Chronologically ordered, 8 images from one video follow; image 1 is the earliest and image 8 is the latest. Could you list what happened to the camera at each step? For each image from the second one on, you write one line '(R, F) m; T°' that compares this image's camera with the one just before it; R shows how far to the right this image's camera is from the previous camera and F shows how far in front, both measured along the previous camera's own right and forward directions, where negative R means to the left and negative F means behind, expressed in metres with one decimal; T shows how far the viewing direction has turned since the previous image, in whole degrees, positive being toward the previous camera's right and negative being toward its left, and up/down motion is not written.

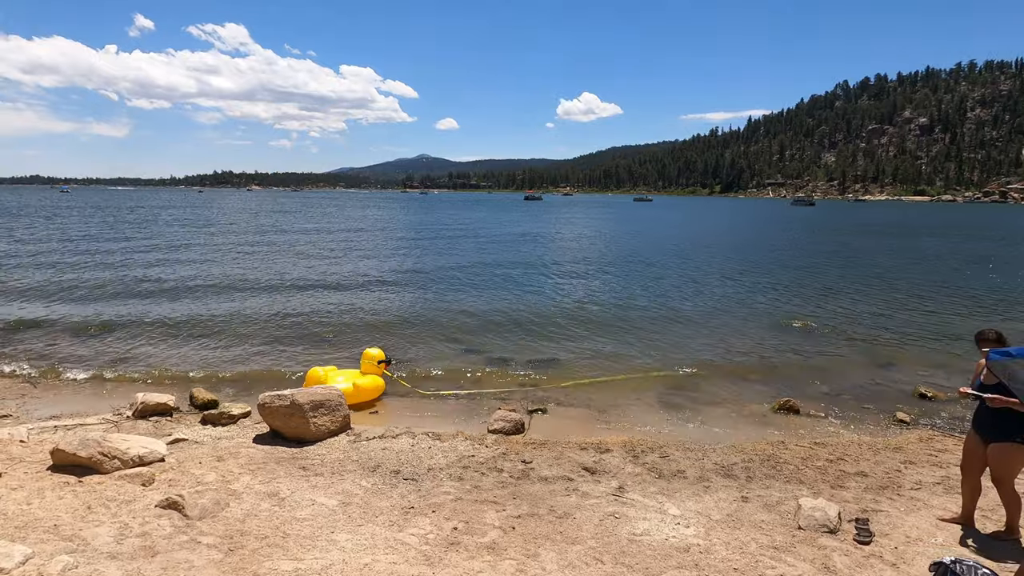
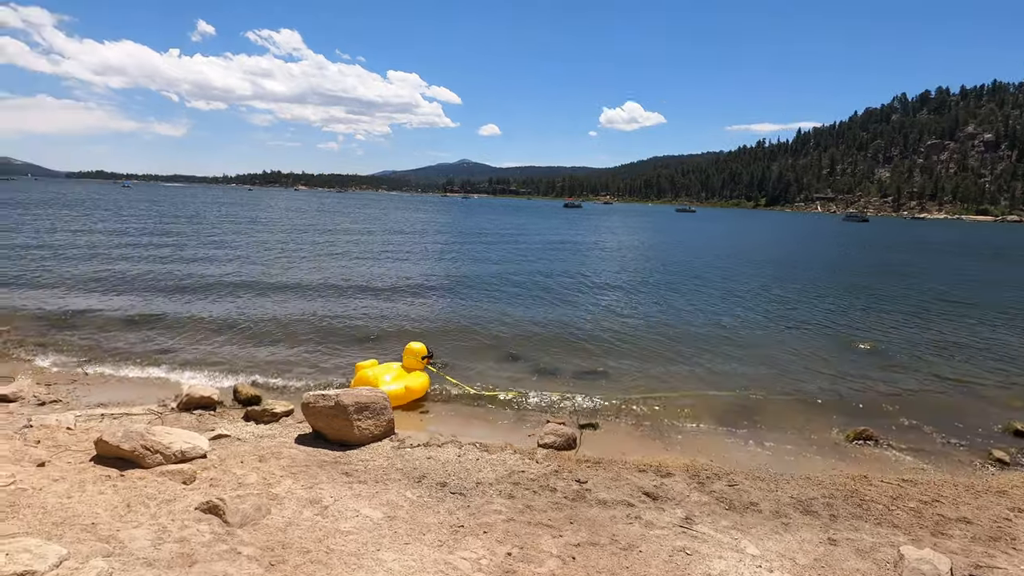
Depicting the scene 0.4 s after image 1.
(-0.5, +0.6) m; -4°
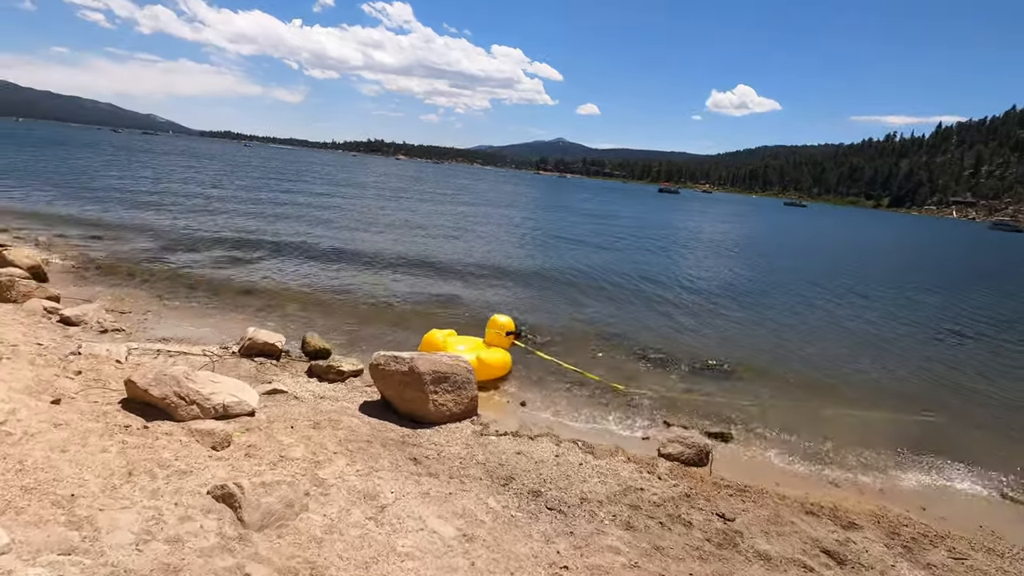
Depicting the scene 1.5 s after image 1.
(-0.7, +2.4) m; -9°
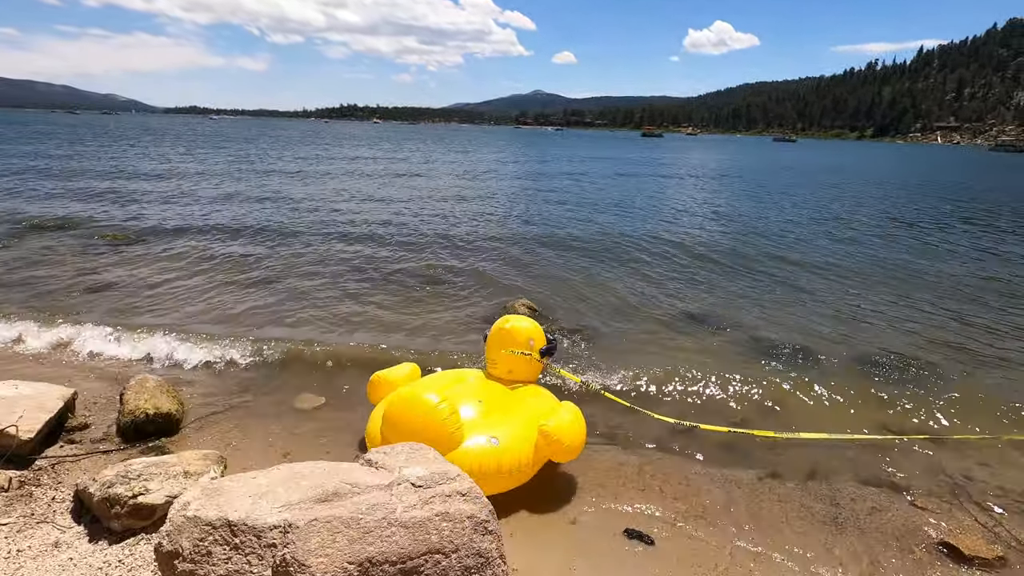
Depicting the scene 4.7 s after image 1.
(-0.5, +6.0) m; +1°
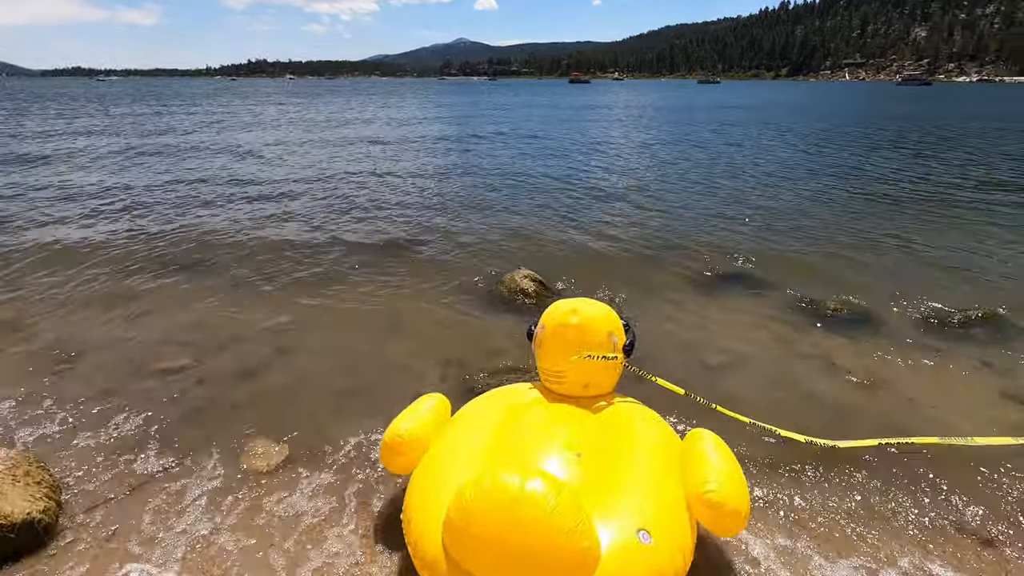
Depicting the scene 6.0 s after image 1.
(-0.8, +2.0) m; +6°
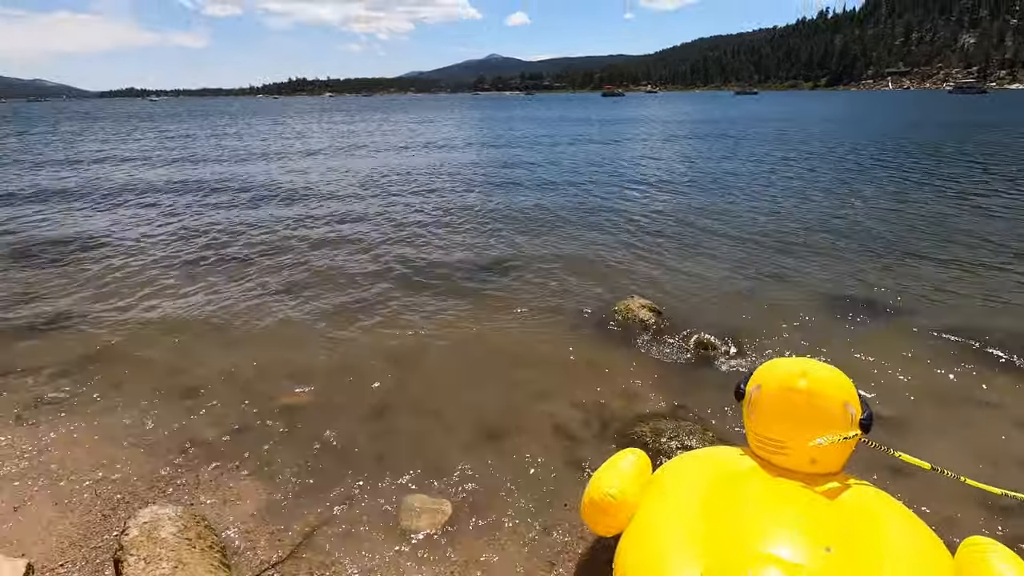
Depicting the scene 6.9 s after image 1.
(-1.1, +0.3) m; -3°
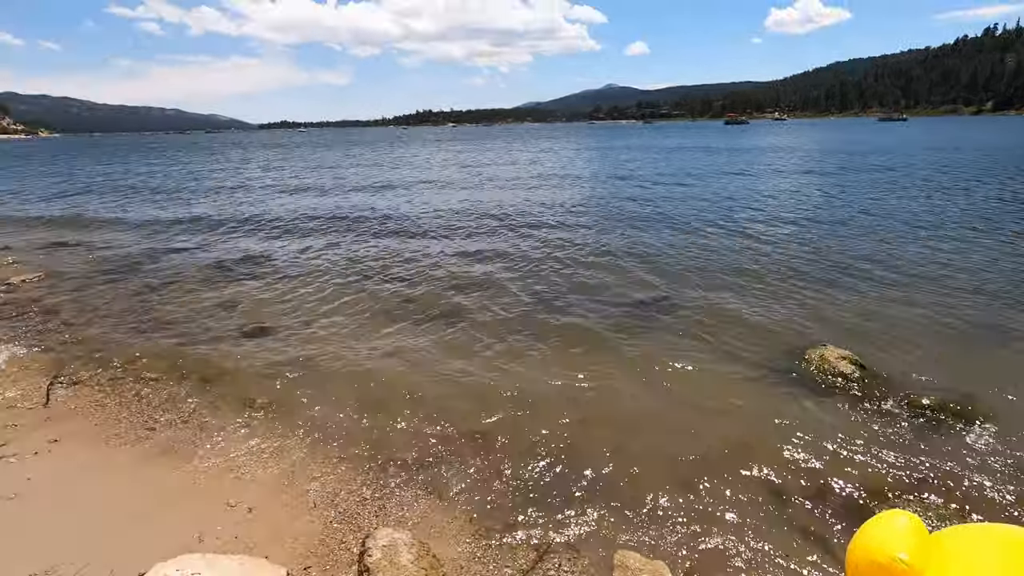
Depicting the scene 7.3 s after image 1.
(-0.9, 0.0) m; -11°
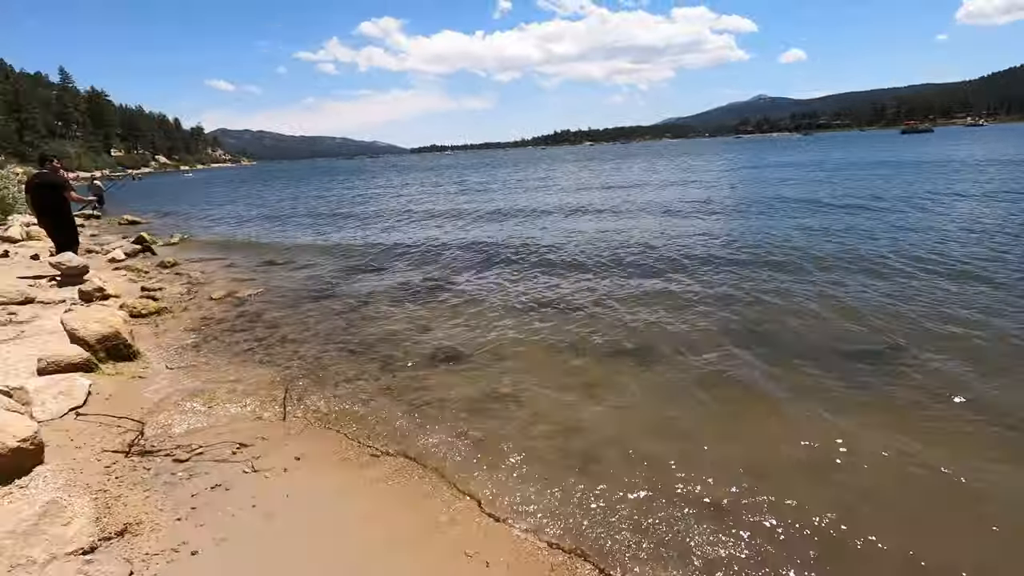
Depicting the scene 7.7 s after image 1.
(-1.2, +0.2) m; -14°
